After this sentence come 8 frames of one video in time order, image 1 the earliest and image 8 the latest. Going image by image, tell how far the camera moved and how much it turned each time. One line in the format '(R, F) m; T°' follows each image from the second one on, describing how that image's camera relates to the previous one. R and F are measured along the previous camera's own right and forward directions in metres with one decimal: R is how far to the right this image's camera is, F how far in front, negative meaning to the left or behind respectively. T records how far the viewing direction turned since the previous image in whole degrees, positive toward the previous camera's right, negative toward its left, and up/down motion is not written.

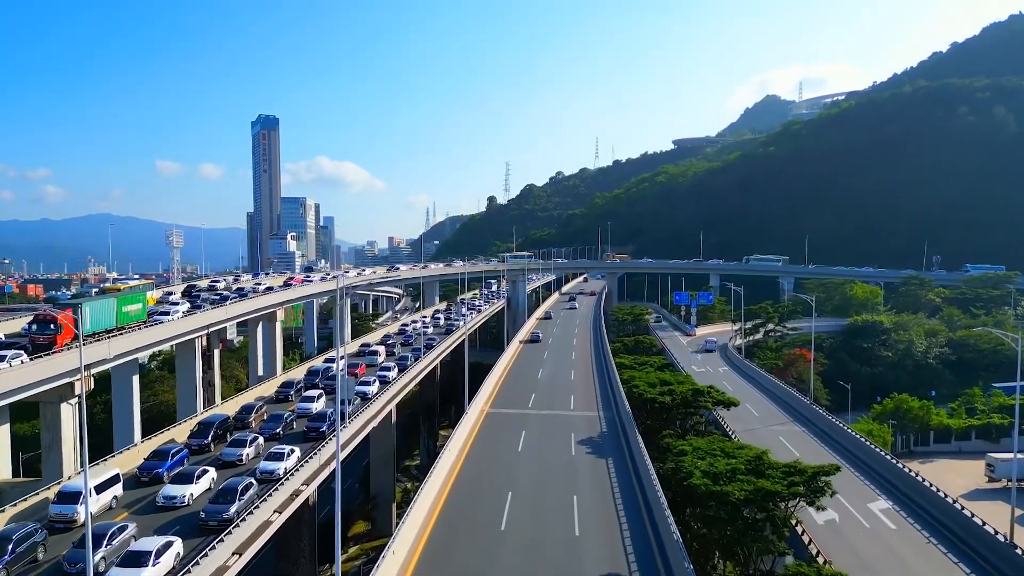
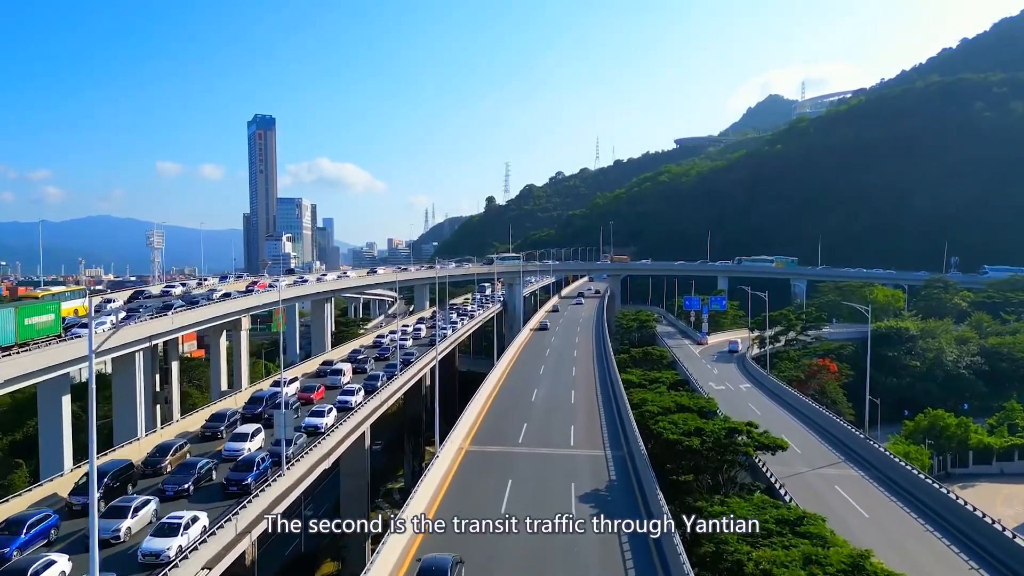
(+0.6, +5.7) m; 0°
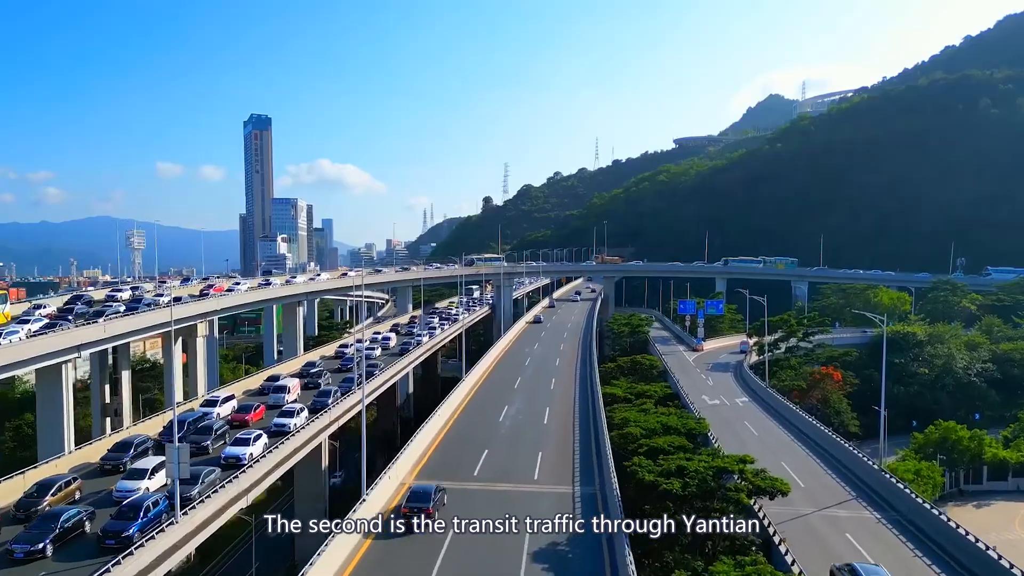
(+1.5, +3.5) m; 0°
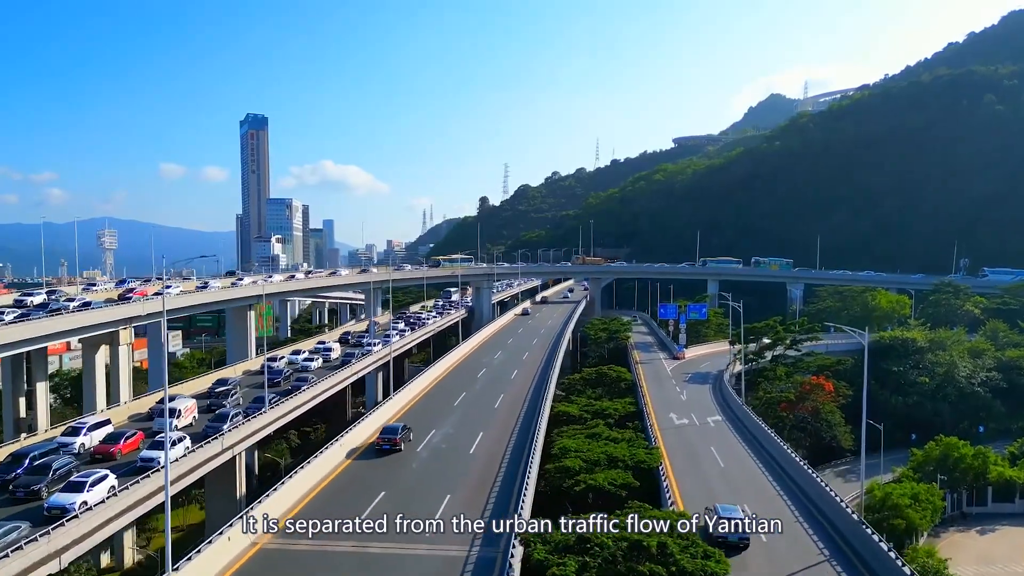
(+2.9, +4.0) m; 0°
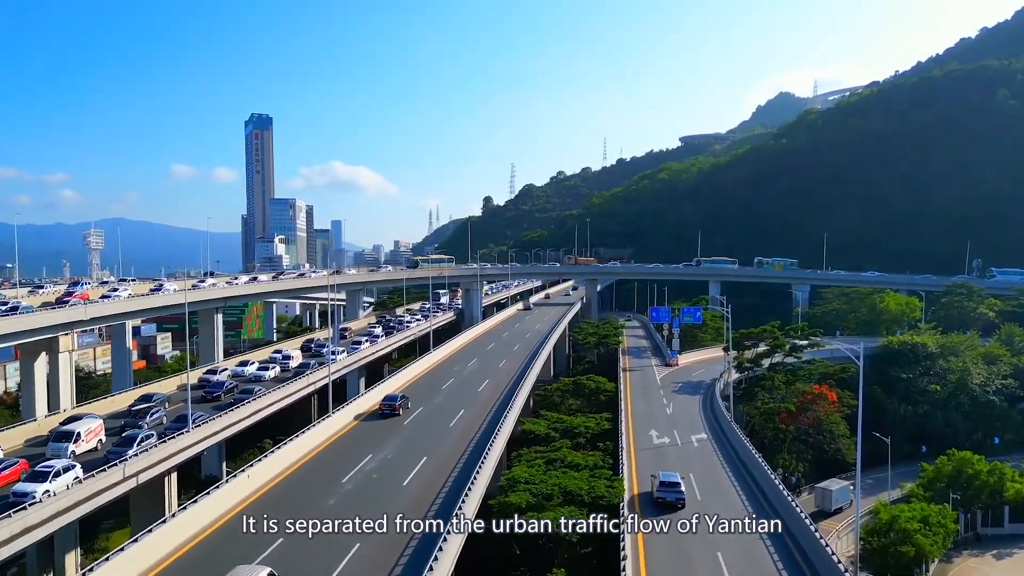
(+2.1, +3.1) m; -1°
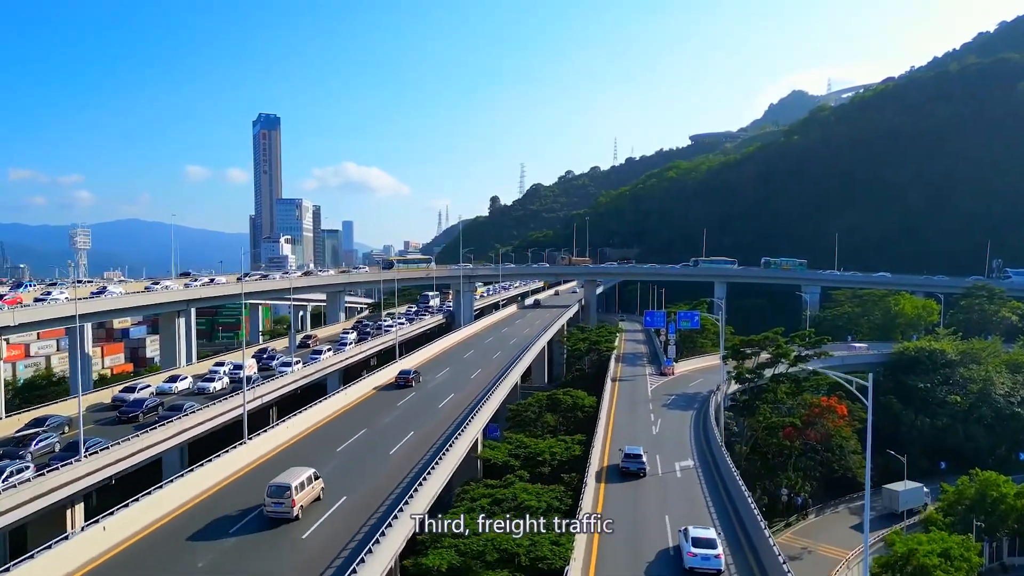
(+2.1, +3.6) m; -1°
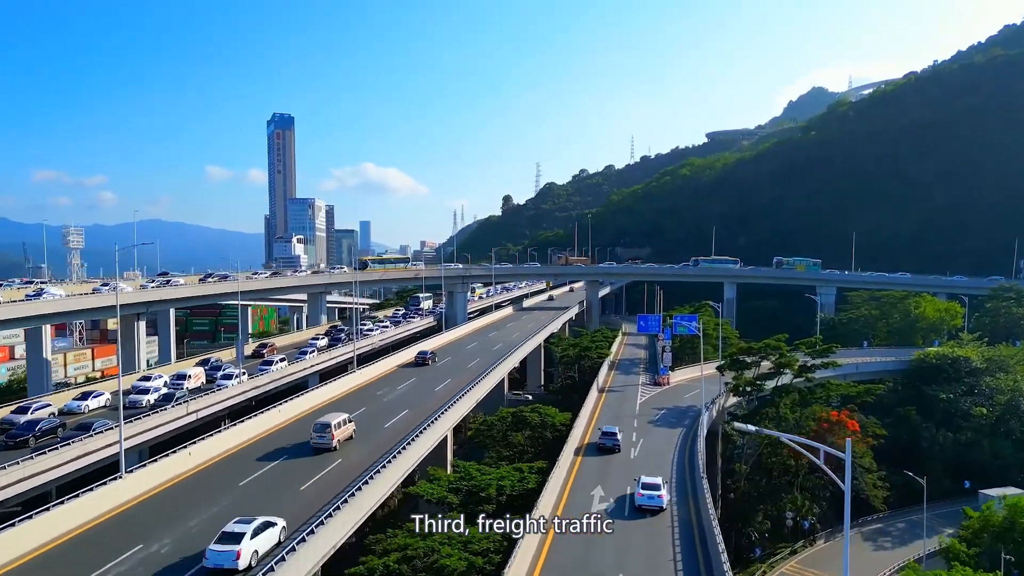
(+2.4, +3.5) m; -2°
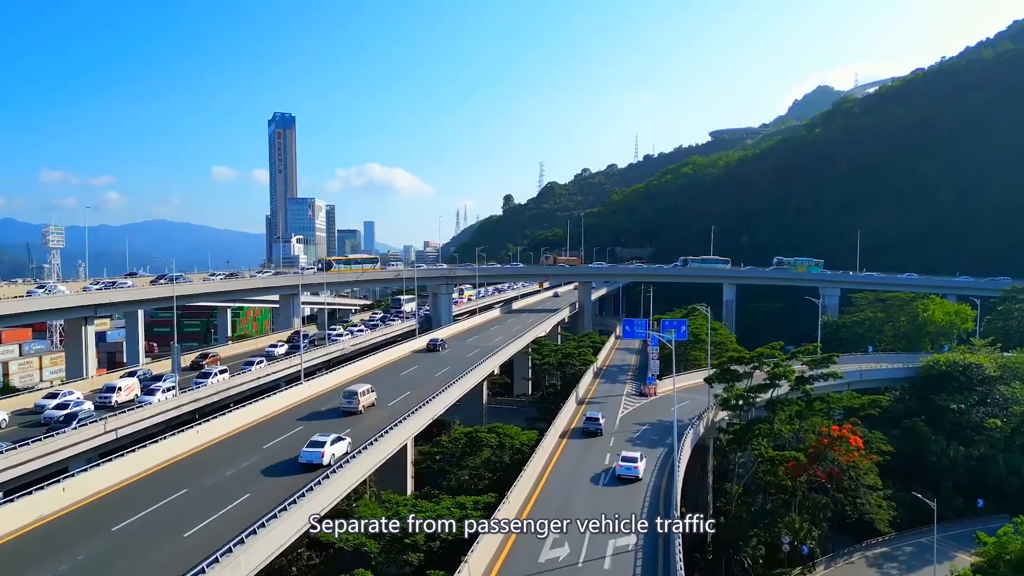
(+1.9, +3.2) m; 0°
